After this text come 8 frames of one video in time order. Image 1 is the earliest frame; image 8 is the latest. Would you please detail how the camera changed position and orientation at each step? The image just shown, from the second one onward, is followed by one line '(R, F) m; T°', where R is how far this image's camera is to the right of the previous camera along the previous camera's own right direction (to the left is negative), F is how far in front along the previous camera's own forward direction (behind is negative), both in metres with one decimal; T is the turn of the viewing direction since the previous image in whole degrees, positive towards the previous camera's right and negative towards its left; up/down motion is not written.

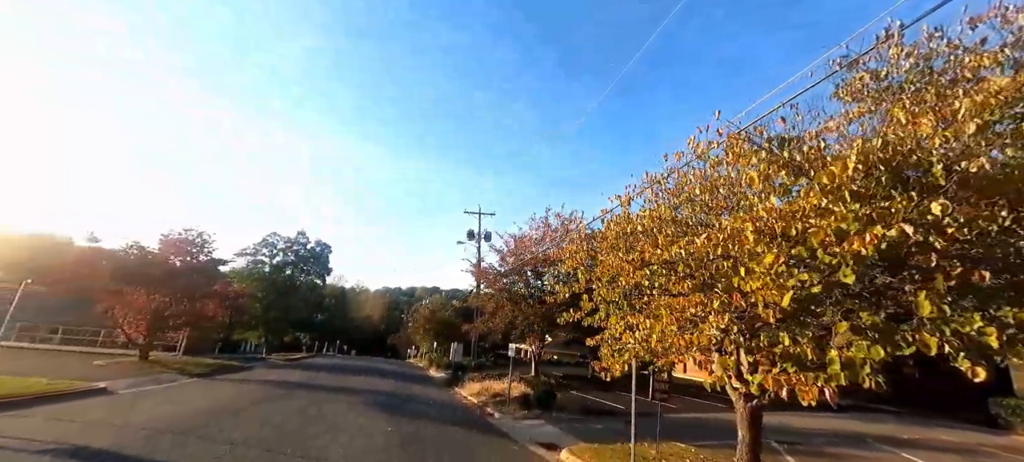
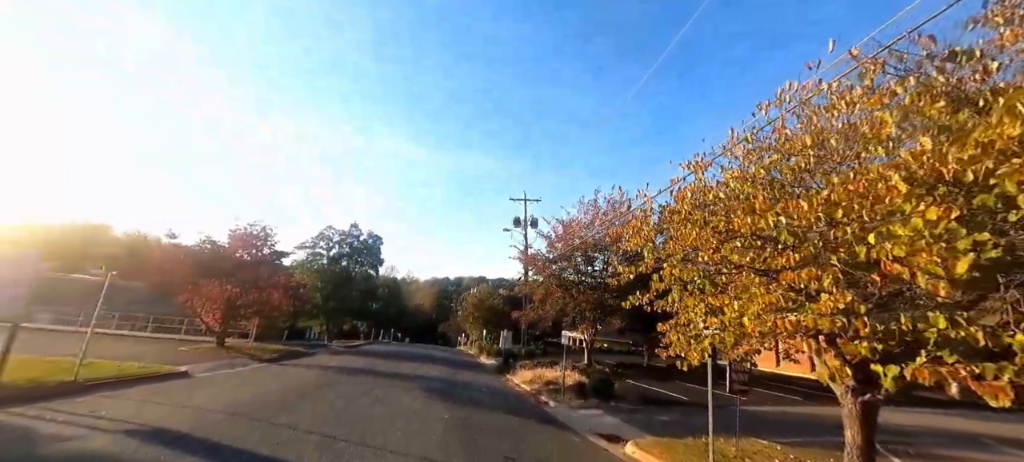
(-0.2, +0.4) m; -6°
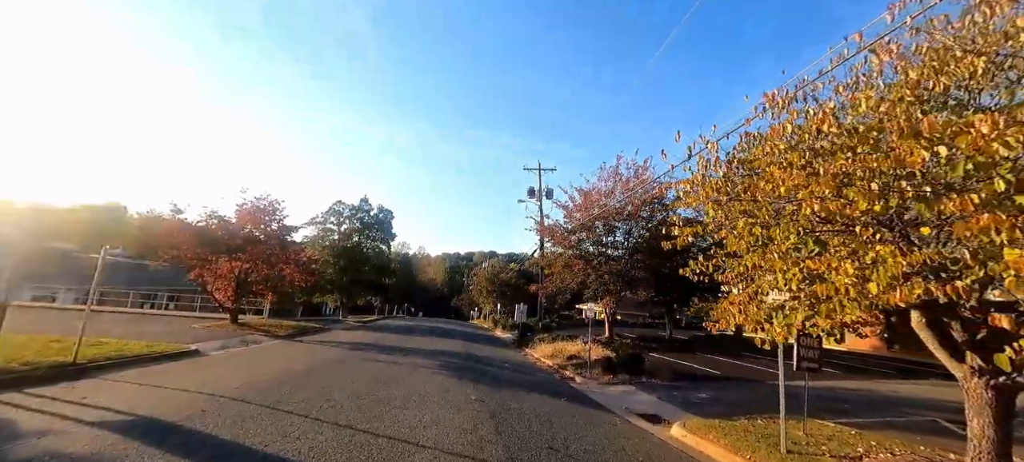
(-0.4, +1.0) m; -1°
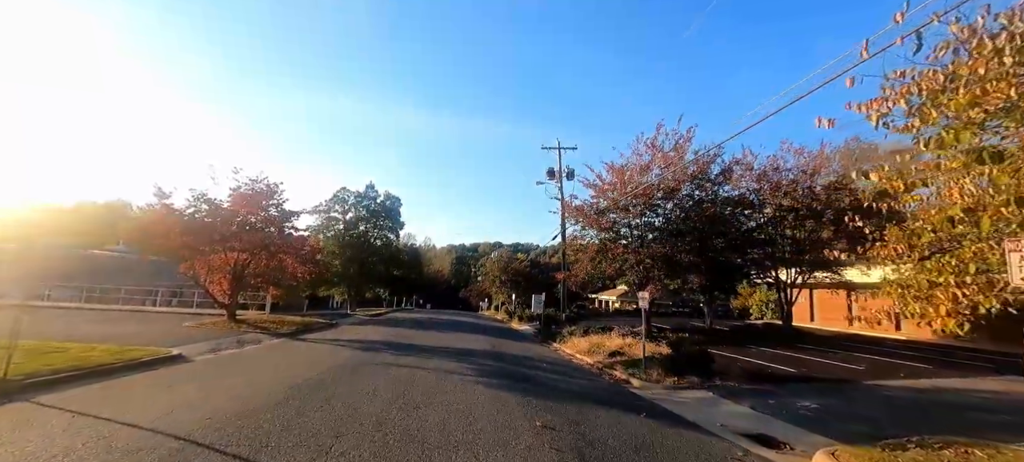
(-0.9, +2.2) m; -1°
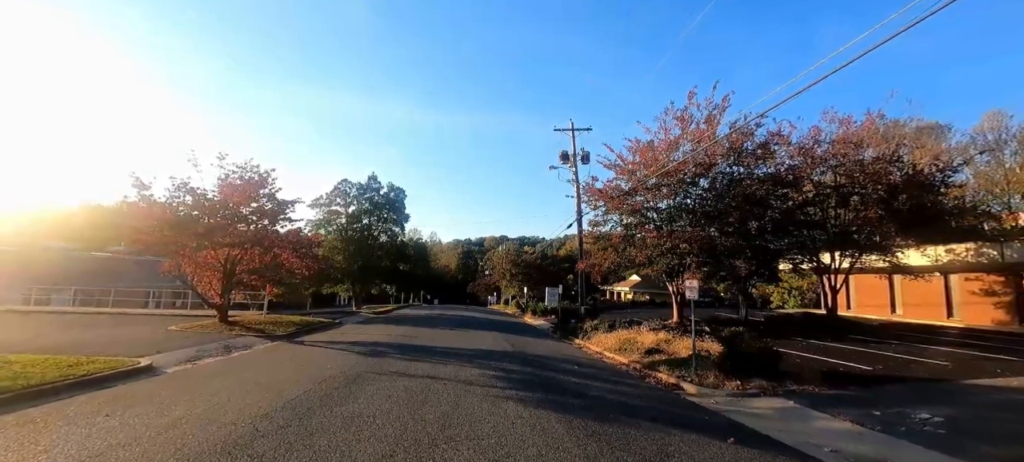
(-0.5, +1.8) m; -1°
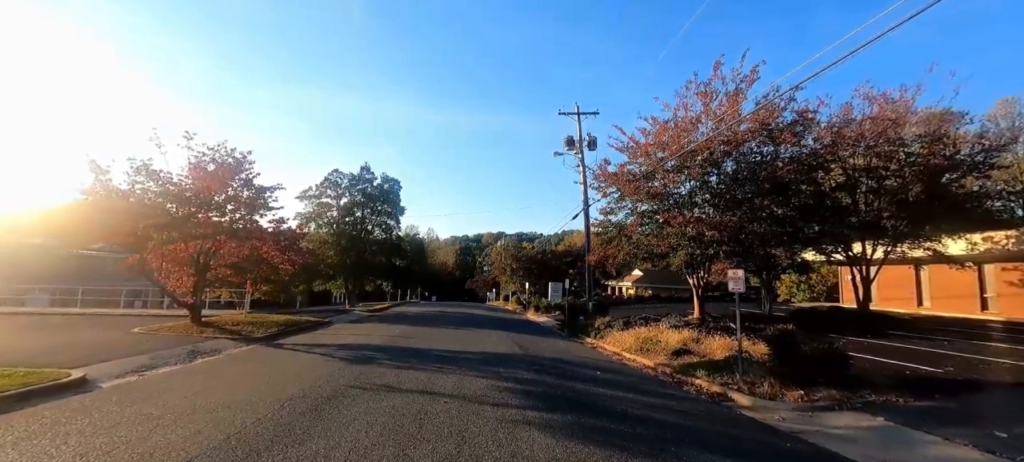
(-0.3, +1.6) m; 0°
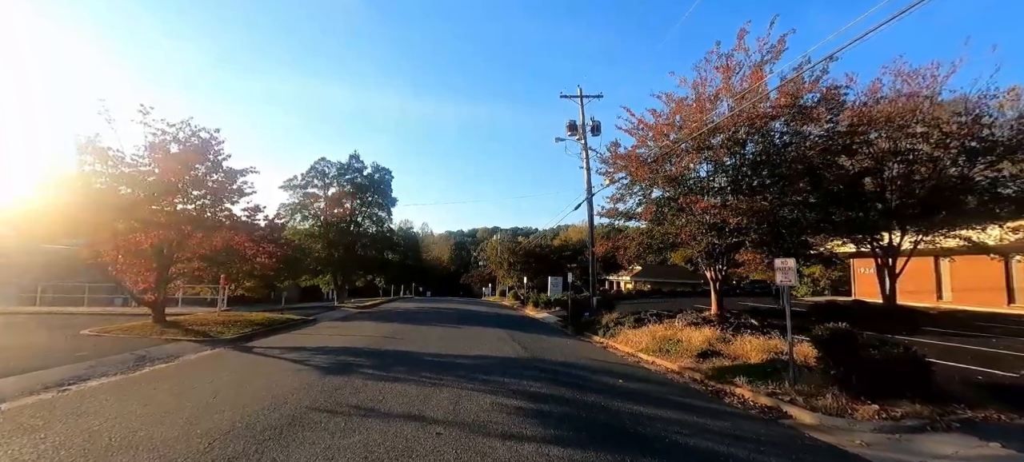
(-0.2, +1.5) m; +1°
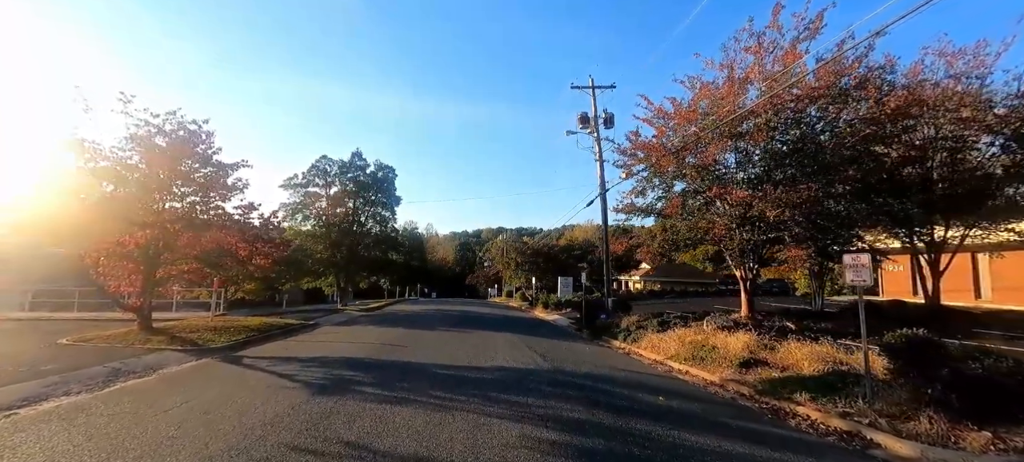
(-0.3, +1.1) m; -1°
